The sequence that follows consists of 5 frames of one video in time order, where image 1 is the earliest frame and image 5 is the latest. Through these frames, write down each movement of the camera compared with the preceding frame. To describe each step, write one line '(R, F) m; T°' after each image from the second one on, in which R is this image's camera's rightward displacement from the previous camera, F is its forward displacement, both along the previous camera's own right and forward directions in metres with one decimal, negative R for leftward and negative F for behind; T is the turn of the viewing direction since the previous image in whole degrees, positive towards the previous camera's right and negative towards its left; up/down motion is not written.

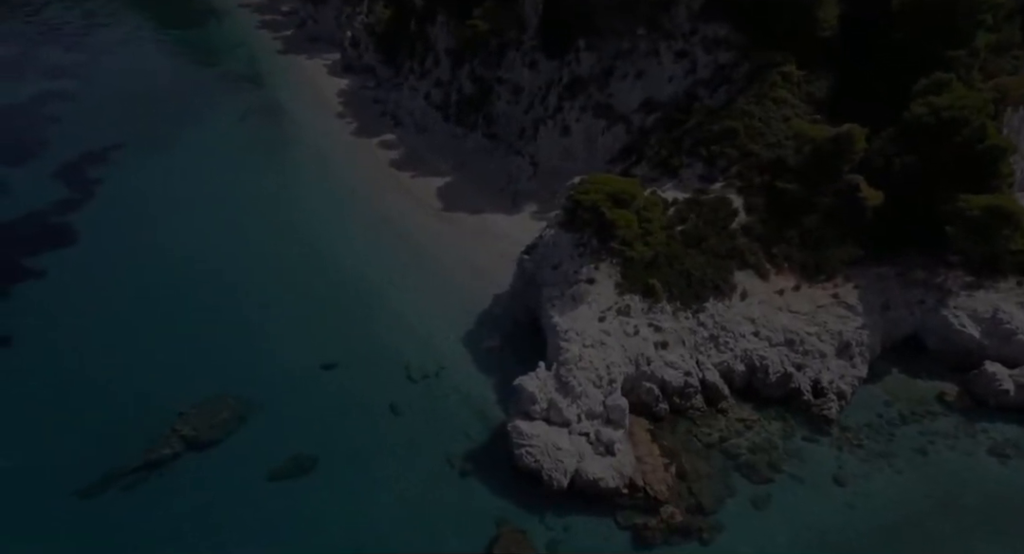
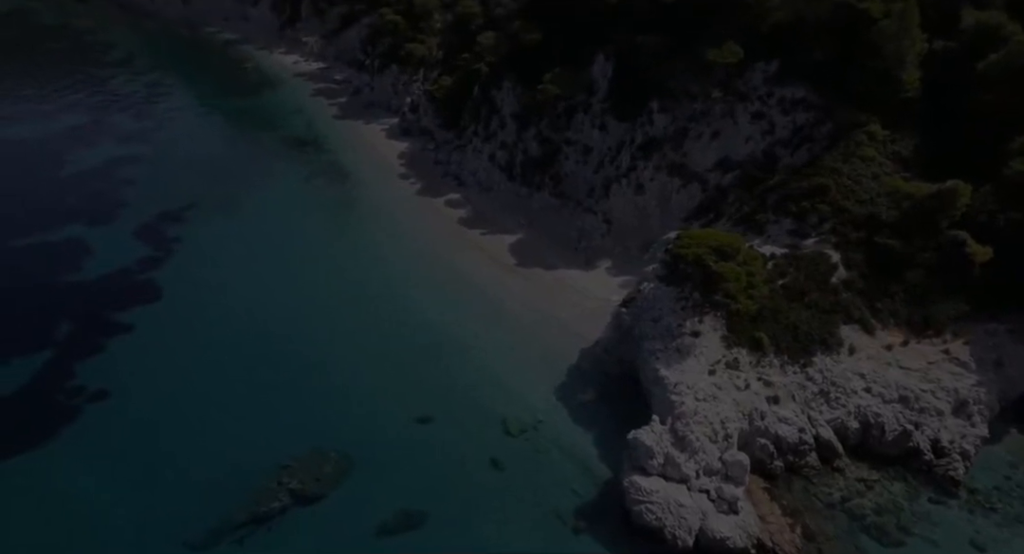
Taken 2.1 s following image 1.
(-2.5, -0.1) m; -2°
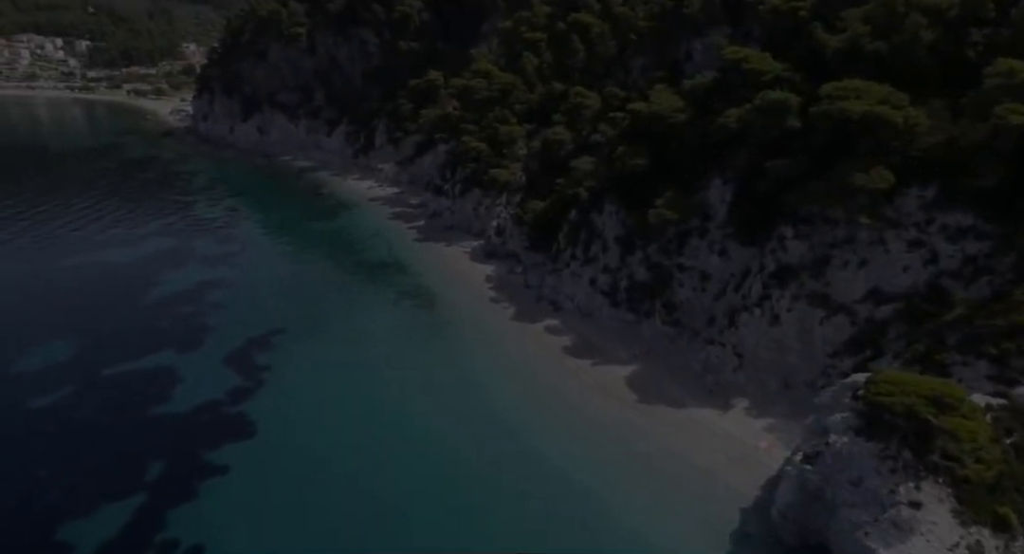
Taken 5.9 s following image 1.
(-3.4, +2.0) m; -4°
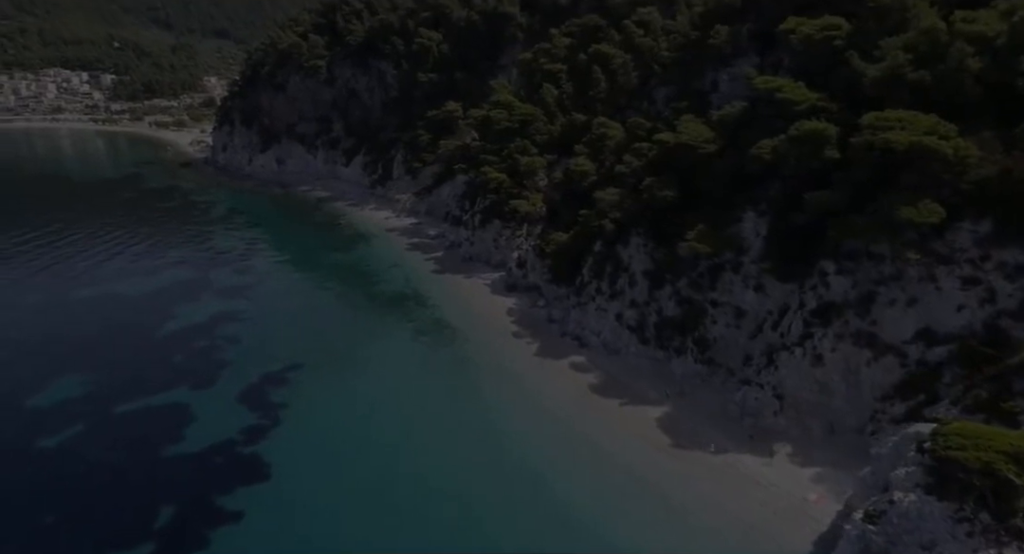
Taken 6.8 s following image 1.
(-0.6, +1.0) m; -1°
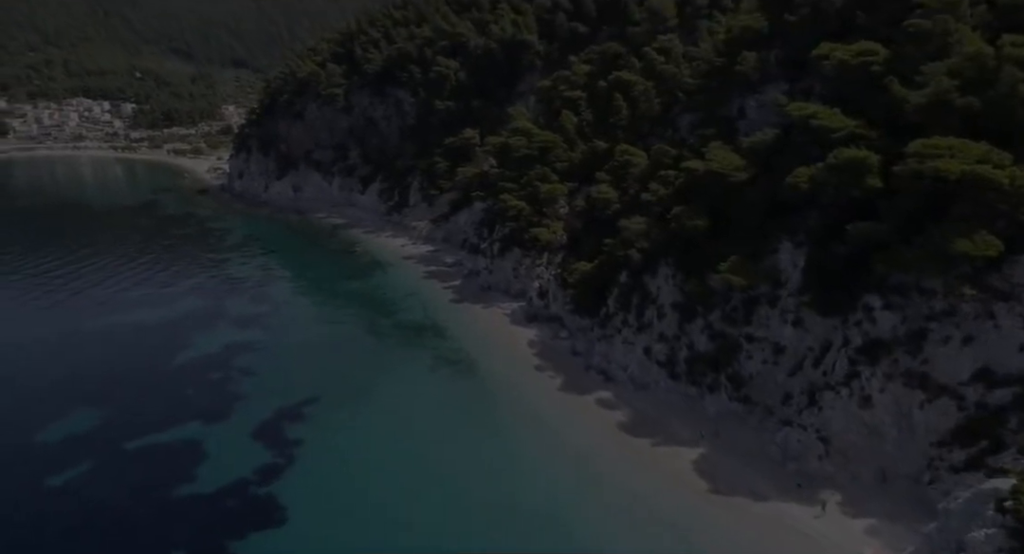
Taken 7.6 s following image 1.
(-0.6, +1.0) m; -1°
